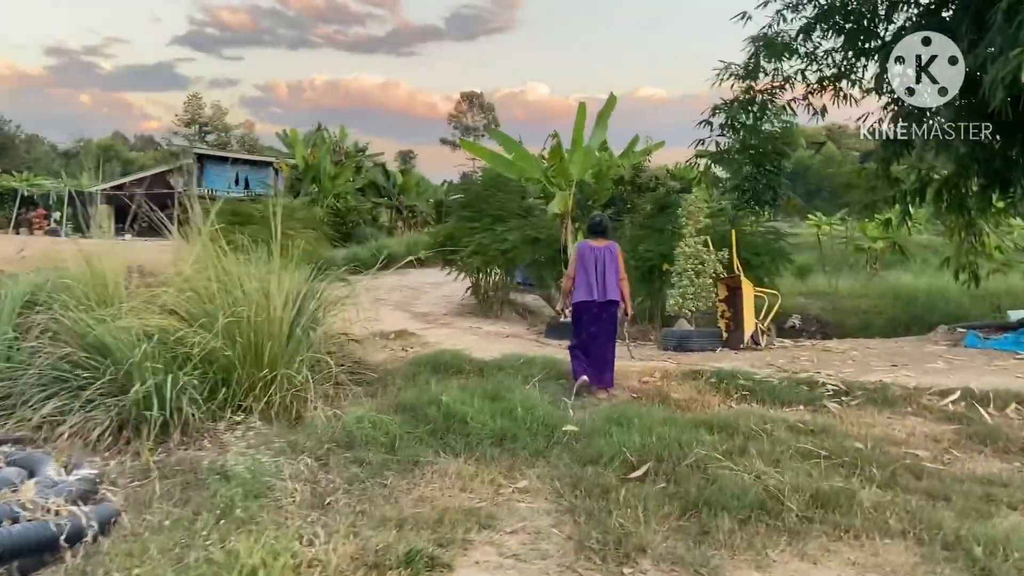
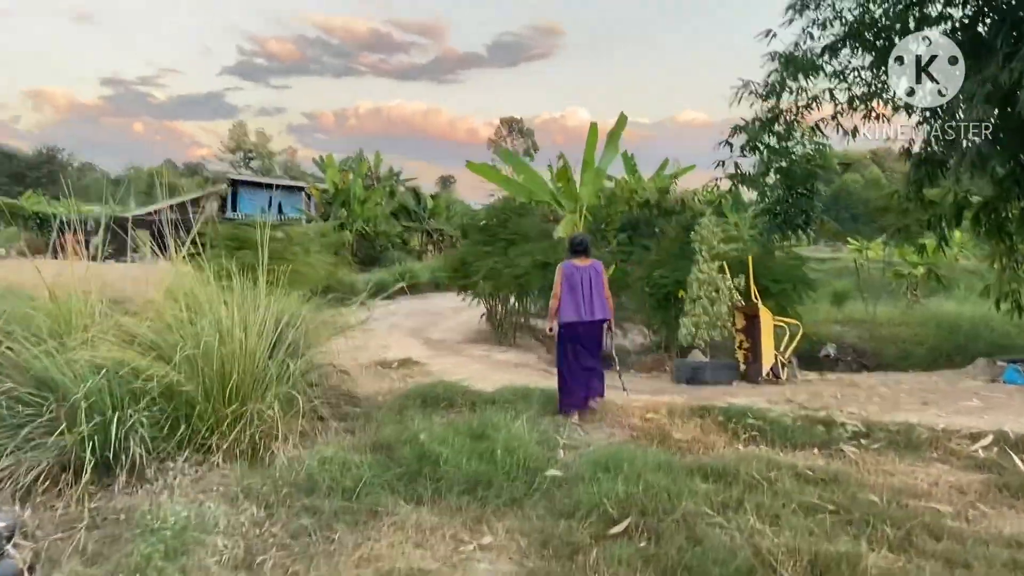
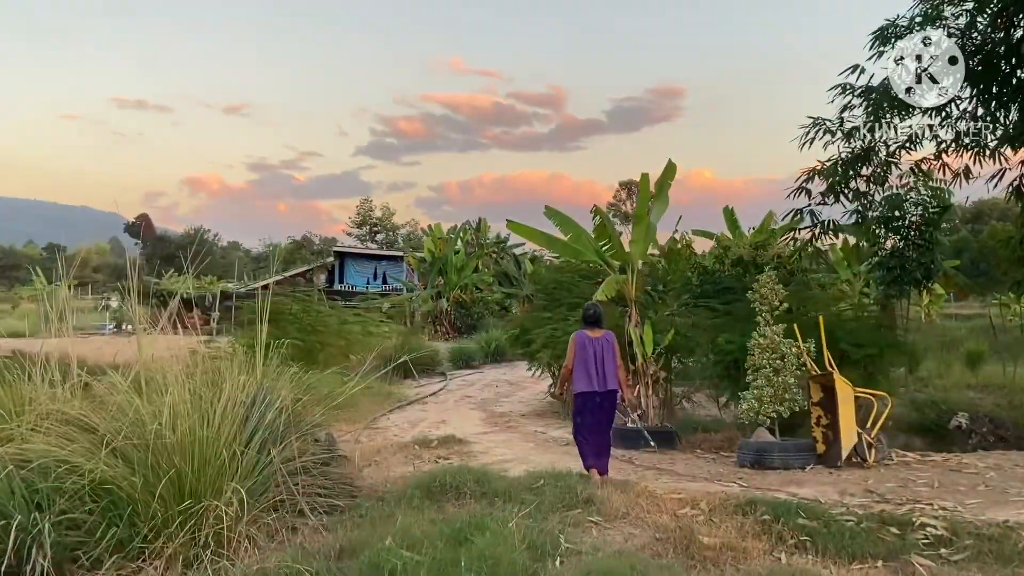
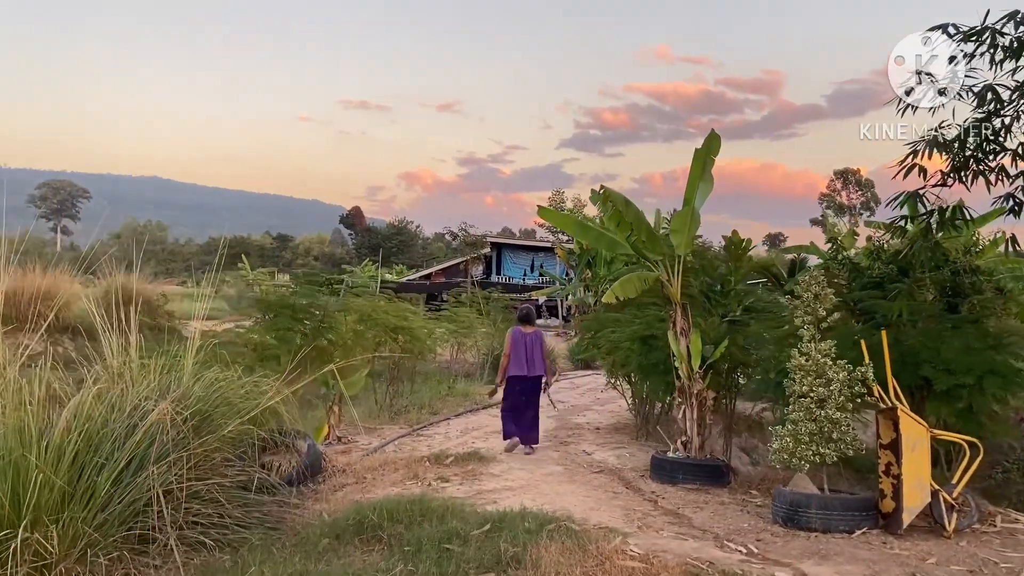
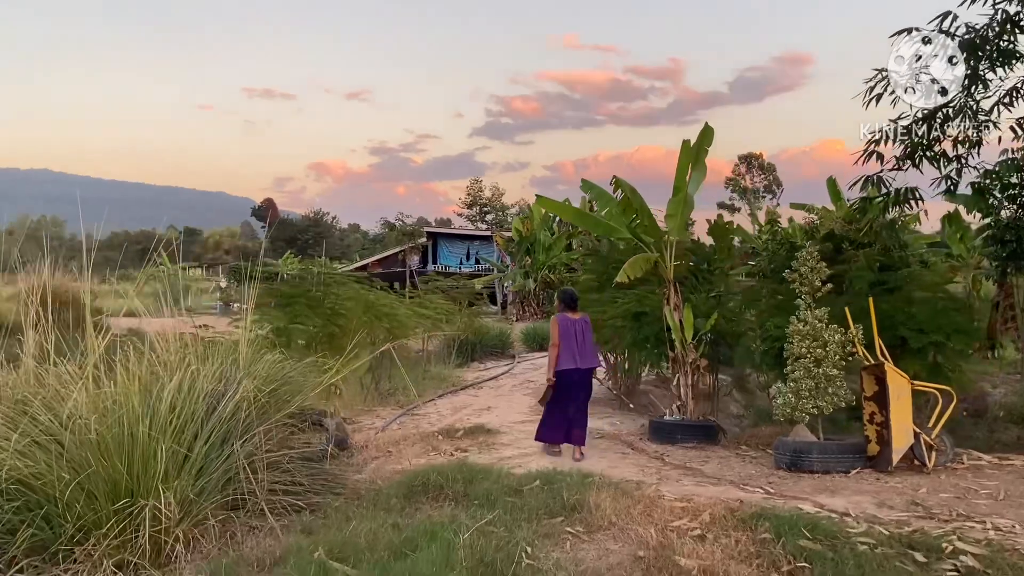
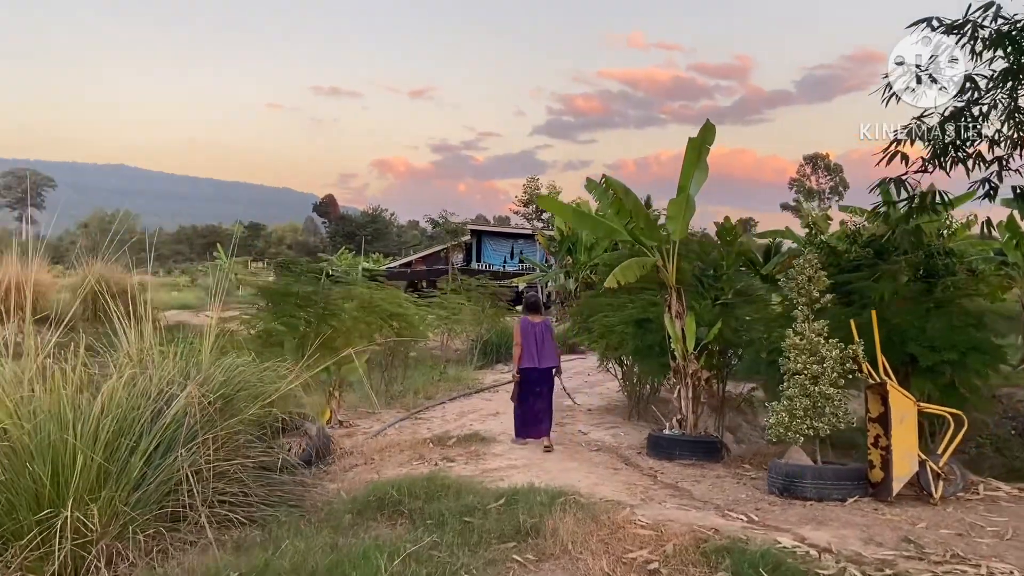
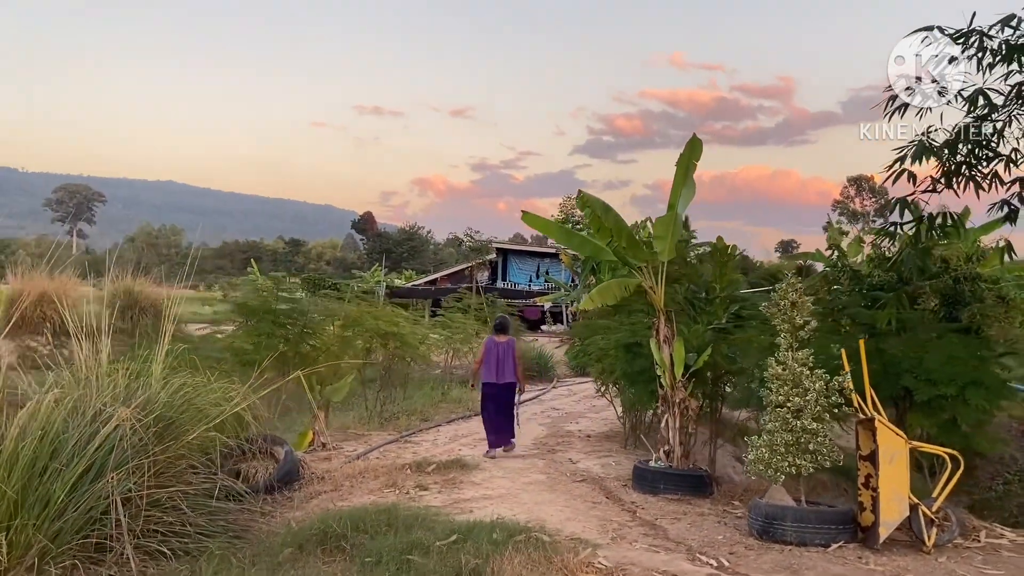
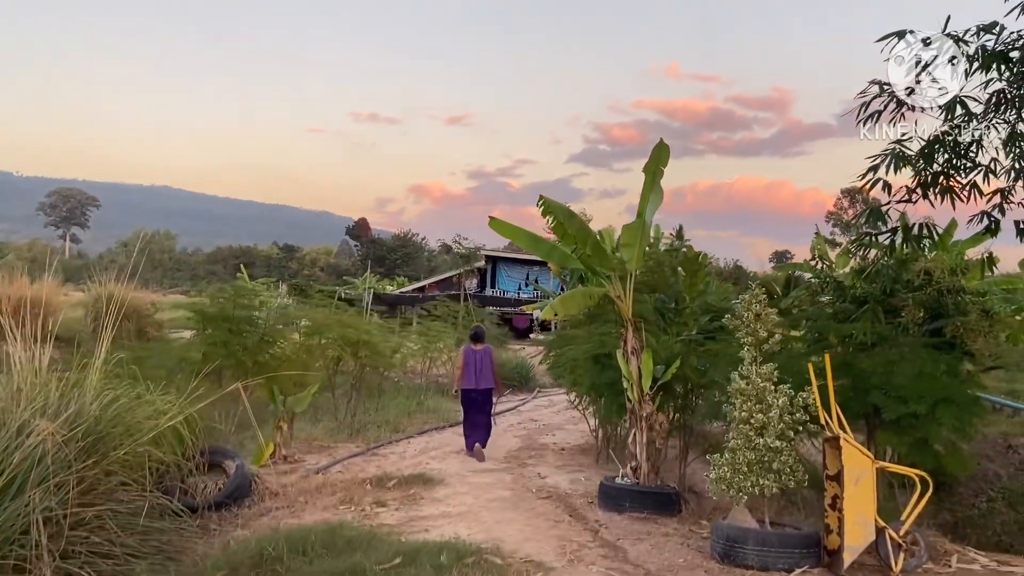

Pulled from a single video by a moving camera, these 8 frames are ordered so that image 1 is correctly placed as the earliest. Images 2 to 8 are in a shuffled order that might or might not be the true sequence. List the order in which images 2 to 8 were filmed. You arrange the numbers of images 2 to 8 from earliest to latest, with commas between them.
2, 3, 5, 6, 4, 7, 8
